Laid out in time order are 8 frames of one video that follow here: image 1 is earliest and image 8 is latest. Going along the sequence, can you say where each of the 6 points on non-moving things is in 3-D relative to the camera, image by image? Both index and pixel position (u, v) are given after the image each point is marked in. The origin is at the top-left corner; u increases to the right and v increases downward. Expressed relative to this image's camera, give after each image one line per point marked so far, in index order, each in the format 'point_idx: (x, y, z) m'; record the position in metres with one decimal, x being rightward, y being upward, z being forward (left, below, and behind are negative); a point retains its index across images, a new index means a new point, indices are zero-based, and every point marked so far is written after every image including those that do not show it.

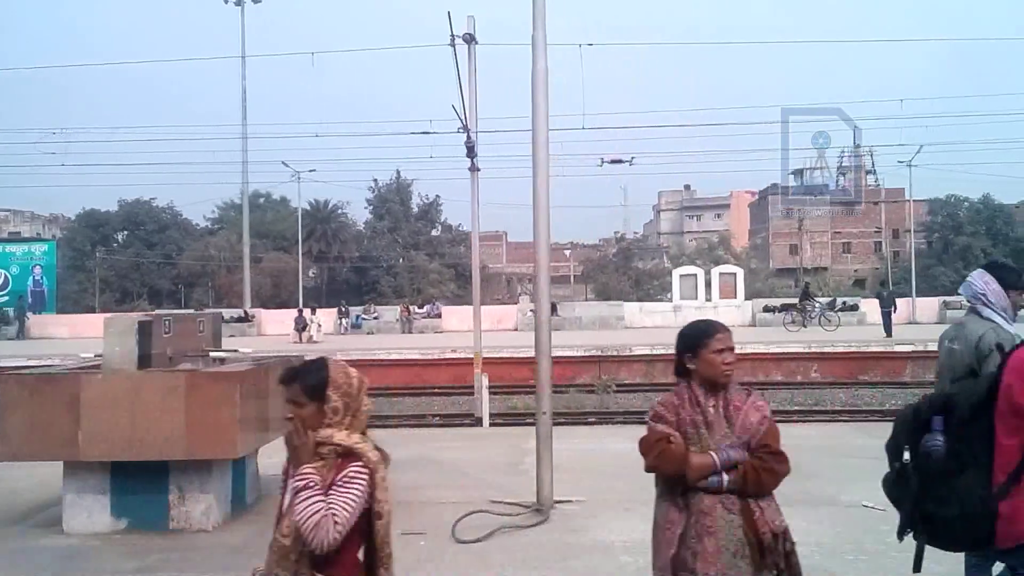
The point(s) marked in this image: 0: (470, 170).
0: (-0.7, +2.3, +17.7) m
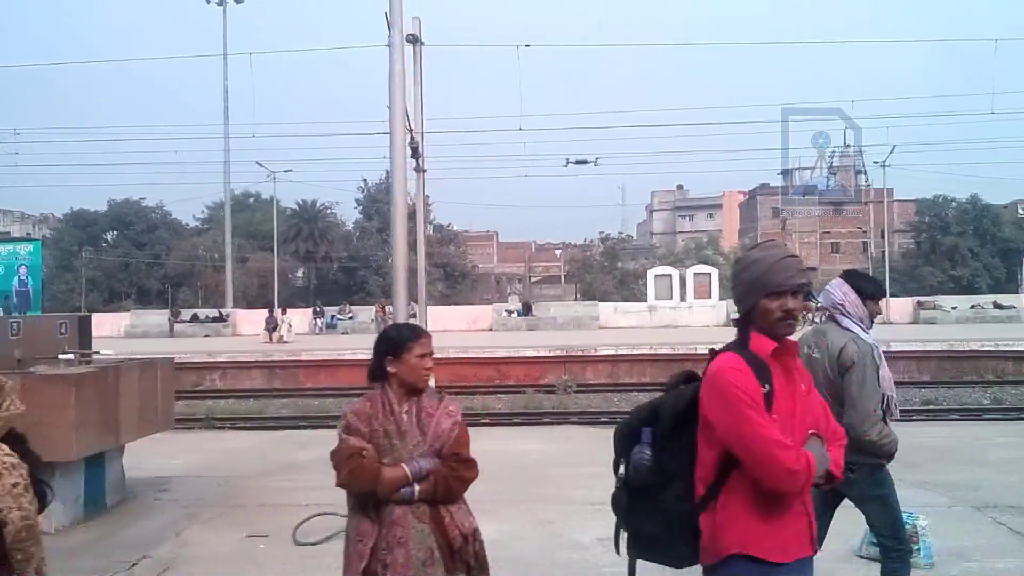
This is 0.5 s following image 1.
0: (-1.8, +2.2, +17.8) m
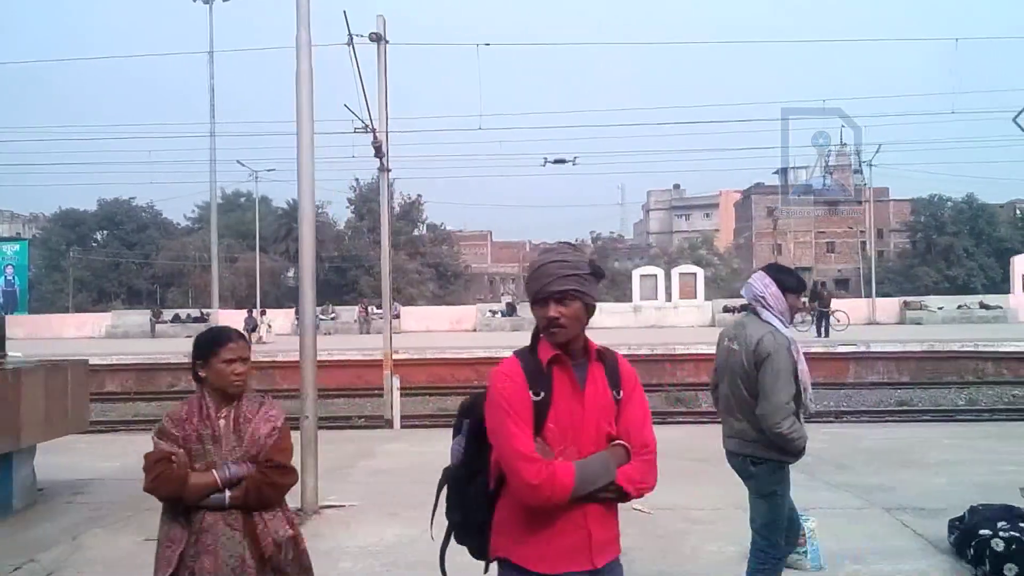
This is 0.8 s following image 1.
0: (-2.5, +2.2, +17.6) m
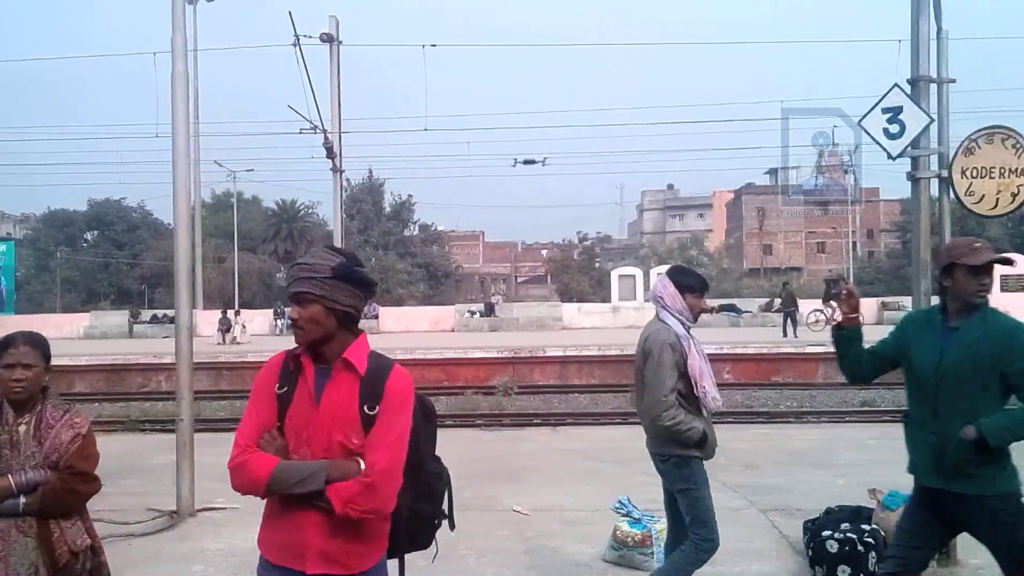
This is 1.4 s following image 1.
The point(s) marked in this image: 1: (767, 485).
0: (-3.4, +2.2, +17.7) m
1: (+2.3, -1.8, +8.4) m
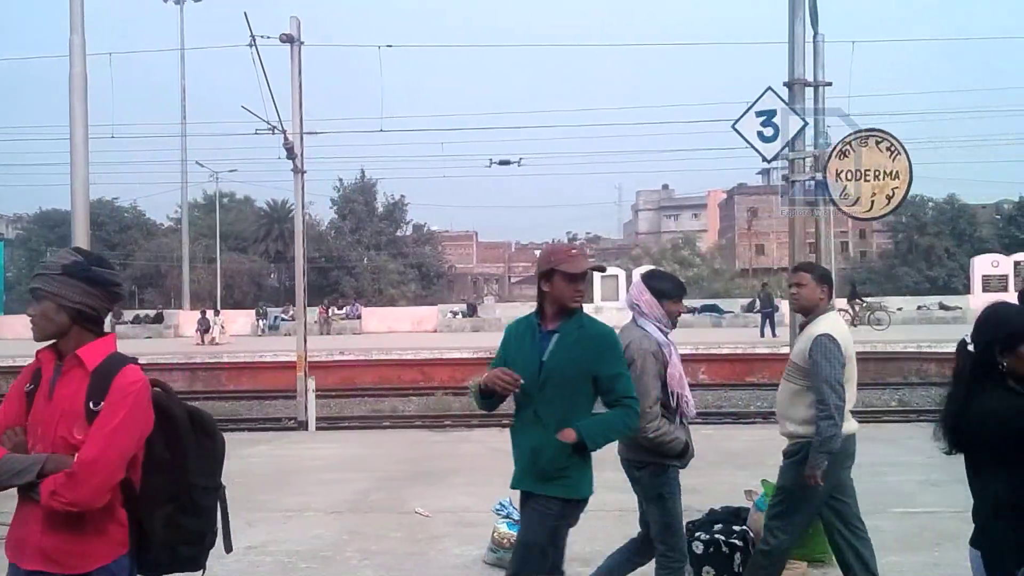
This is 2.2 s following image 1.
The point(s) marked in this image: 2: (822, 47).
0: (-4.1, +2.2, +17.7) m
1: (+1.5, -1.8, +8.5) m
2: (+2.0, +1.5, +5.9) m
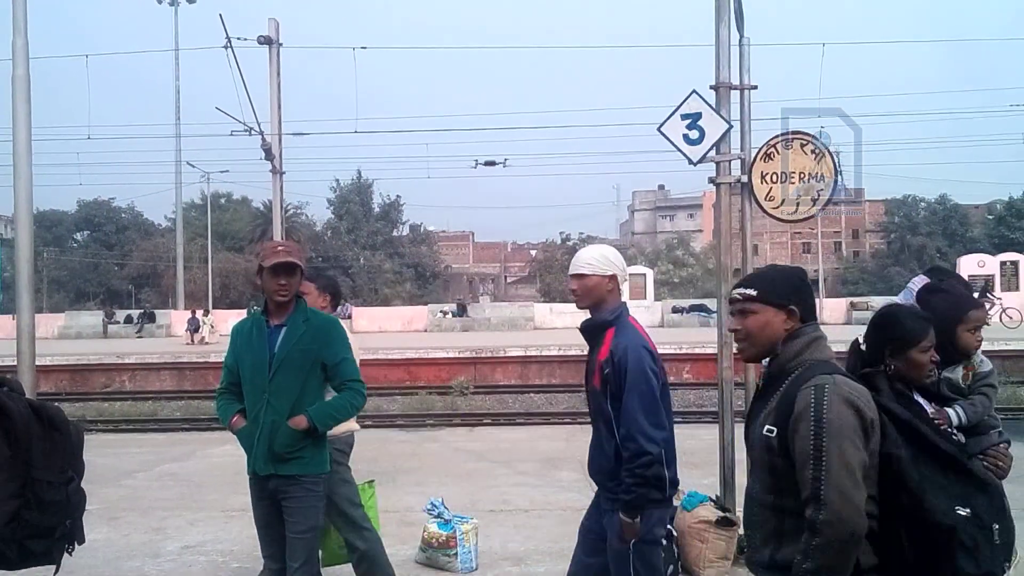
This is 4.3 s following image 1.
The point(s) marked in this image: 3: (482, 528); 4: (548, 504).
0: (-4.5, +2.2, +17.8) m
1: (+1.1, -1.8, +8.5) m
2: (+1.5, +1.5, +5.9) m
3: (-0.2, -1.8, +7.1) m
4: (+0.3, -1.8, +7.8) m
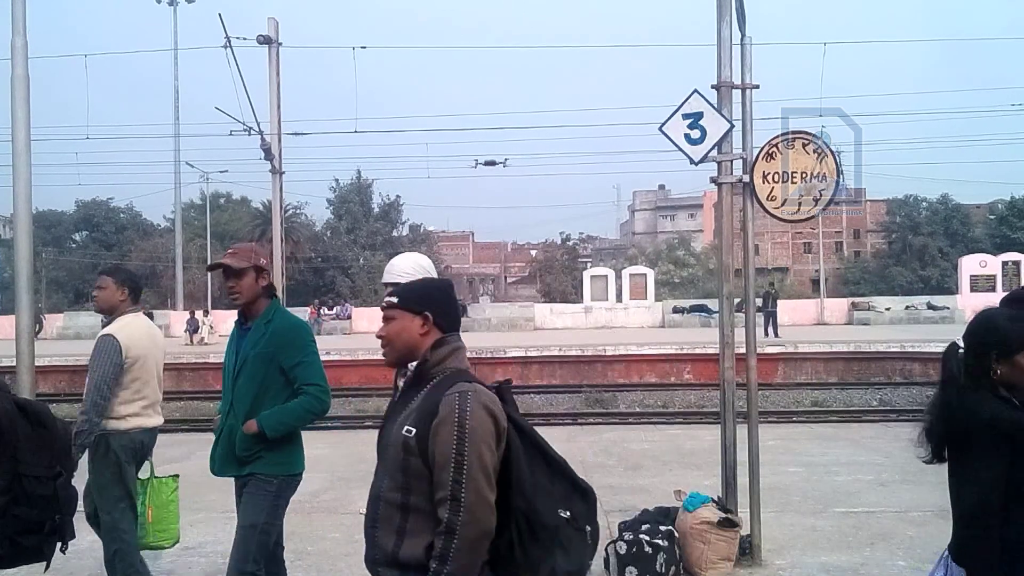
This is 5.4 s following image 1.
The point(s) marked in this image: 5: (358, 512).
0: (-4.5, +2.2, +17.7) m
1: (+1.1, -1.8, +8.5) m
2: (+1.5, +1.5, +5.9) m
3: (-0.2, -1.8, +7.0) m
4: (+0.3, -1.8, +7.8) m
5: (-1.2, -1.8, +7.5) m
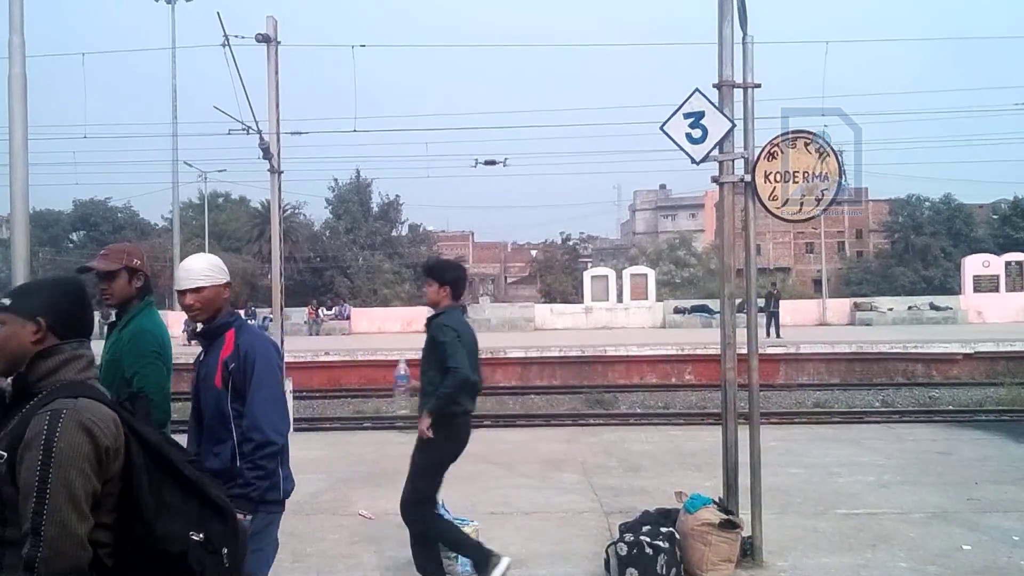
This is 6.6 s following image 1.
0: (-4.5, +2.2, +17.7) m
1: (+1.1, -1.8, +8.5) m
2: (+1.5, +1.5, +5.9) m
3: (-0.2, -1.8, +7.0) m
4: (+0.3, -1.8, +7.7) m
5: (-1.2, -1.8, +7.4) m
